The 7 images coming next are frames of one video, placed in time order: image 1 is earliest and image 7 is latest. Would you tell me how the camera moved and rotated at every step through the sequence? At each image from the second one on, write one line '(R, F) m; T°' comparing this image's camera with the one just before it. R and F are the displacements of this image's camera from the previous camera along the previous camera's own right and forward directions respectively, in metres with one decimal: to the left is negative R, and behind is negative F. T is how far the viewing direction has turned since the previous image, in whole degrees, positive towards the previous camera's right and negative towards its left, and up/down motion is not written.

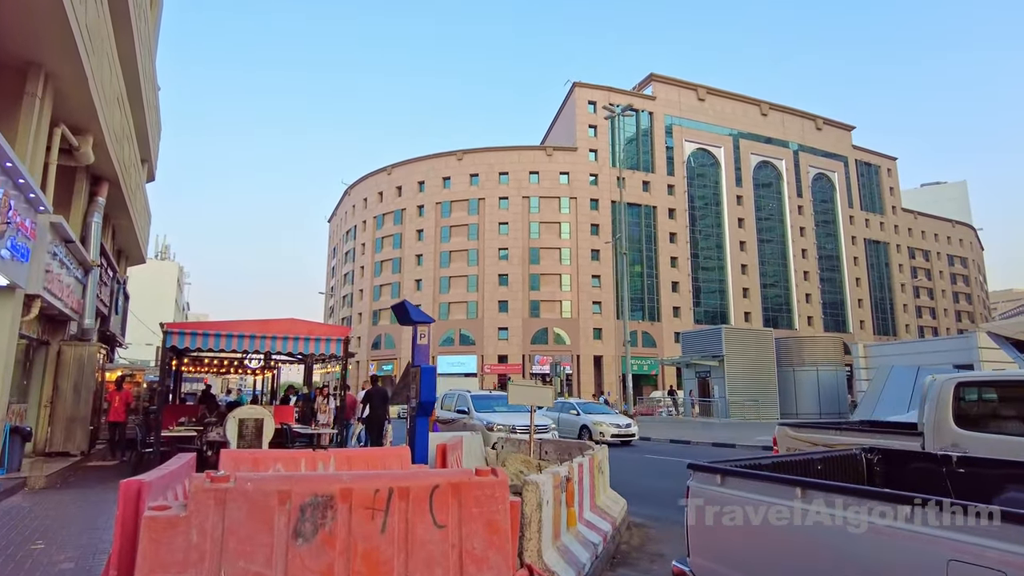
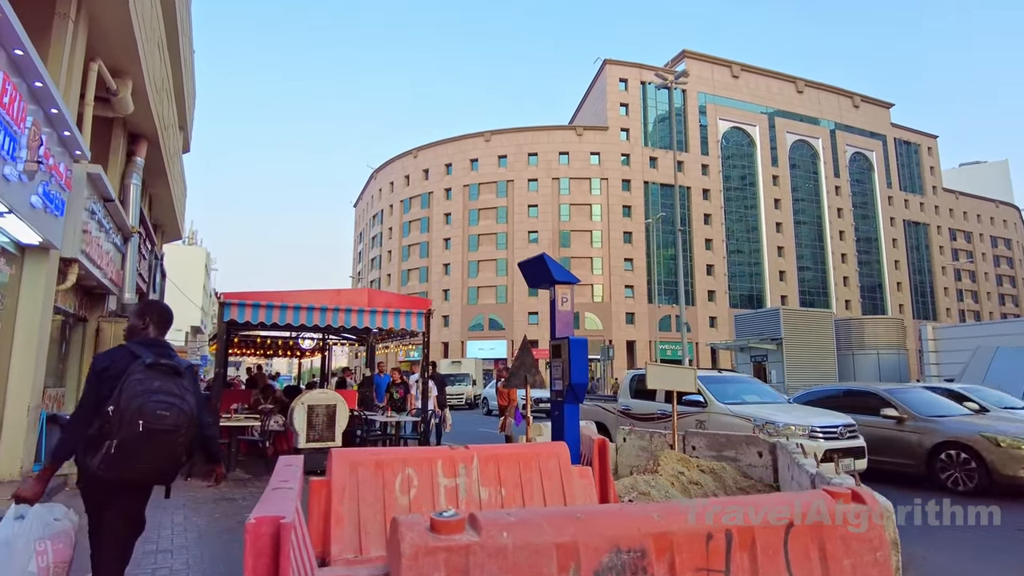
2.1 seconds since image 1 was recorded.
(-1.4, +1.8) m; -2°
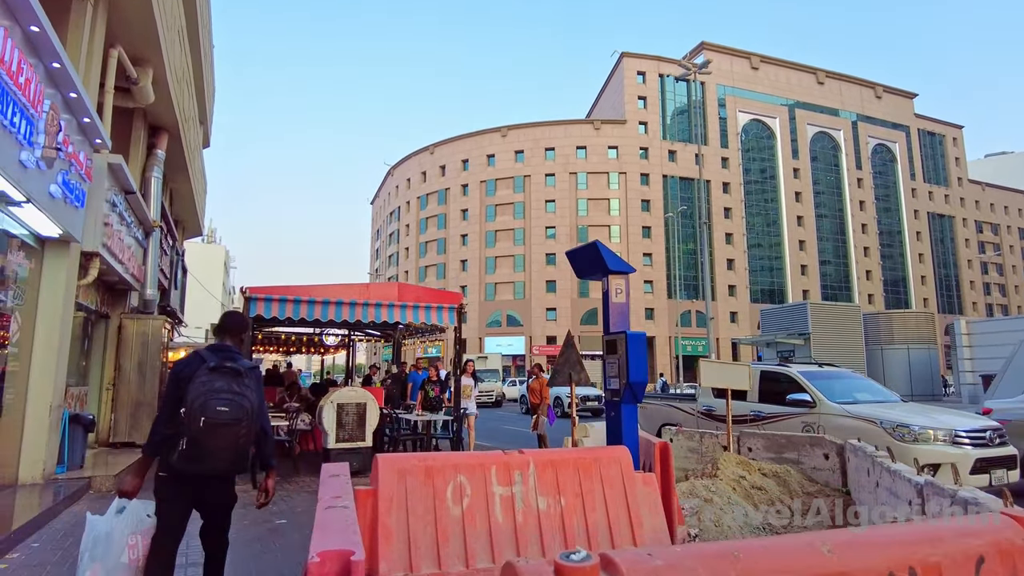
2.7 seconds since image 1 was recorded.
(-0.3, +0.5) m; -1°
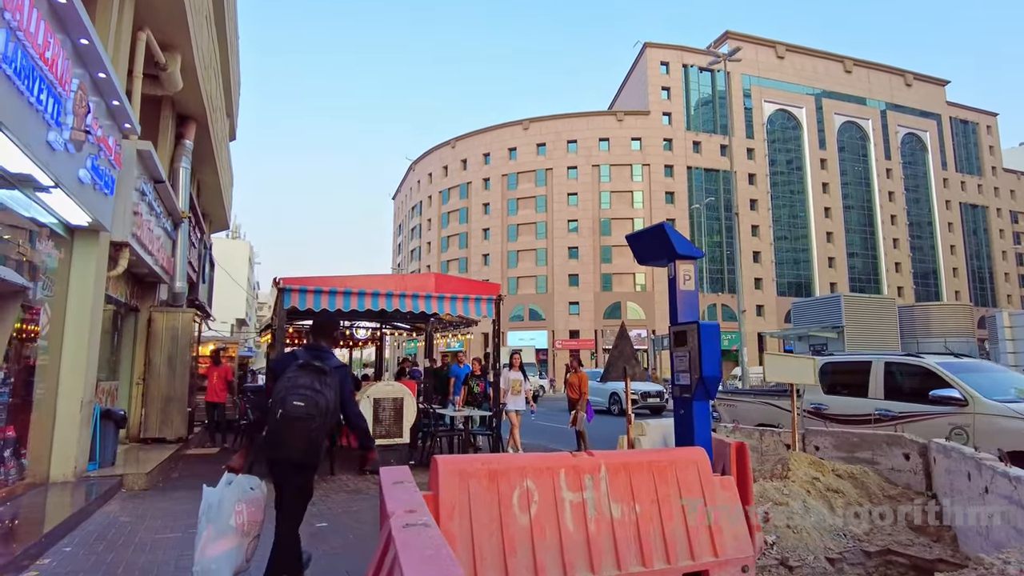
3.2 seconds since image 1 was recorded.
(-0.3, +0.4) m; -2°
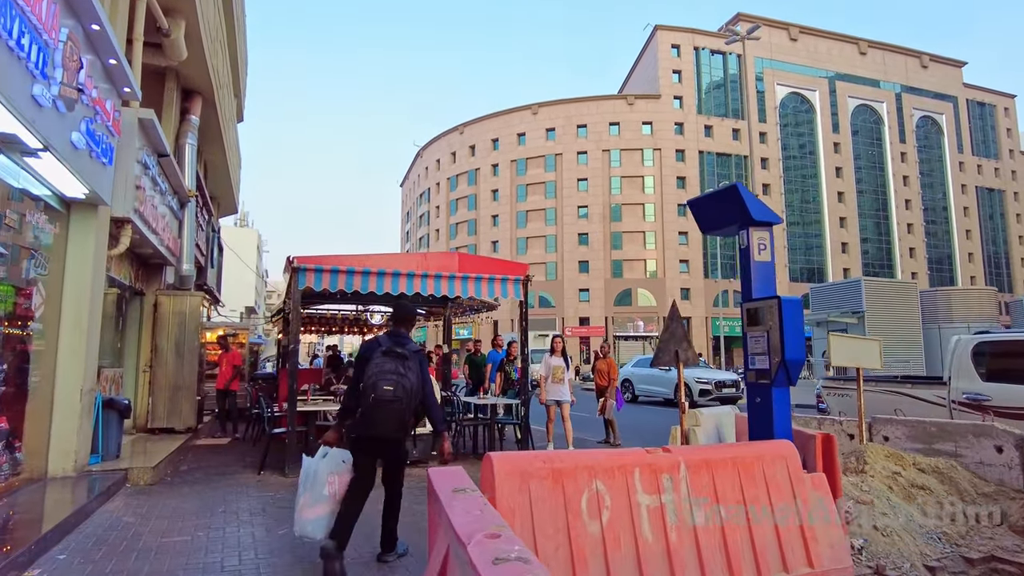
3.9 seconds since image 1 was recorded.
(-0.3, +0.6) m; -1°
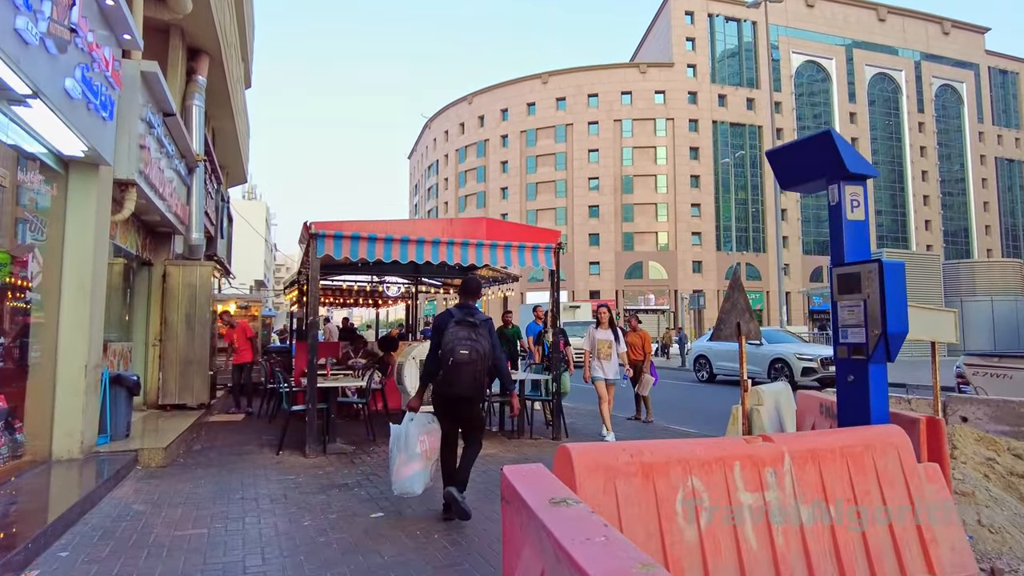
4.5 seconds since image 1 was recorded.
(-0.3, +0.6) m; -1°
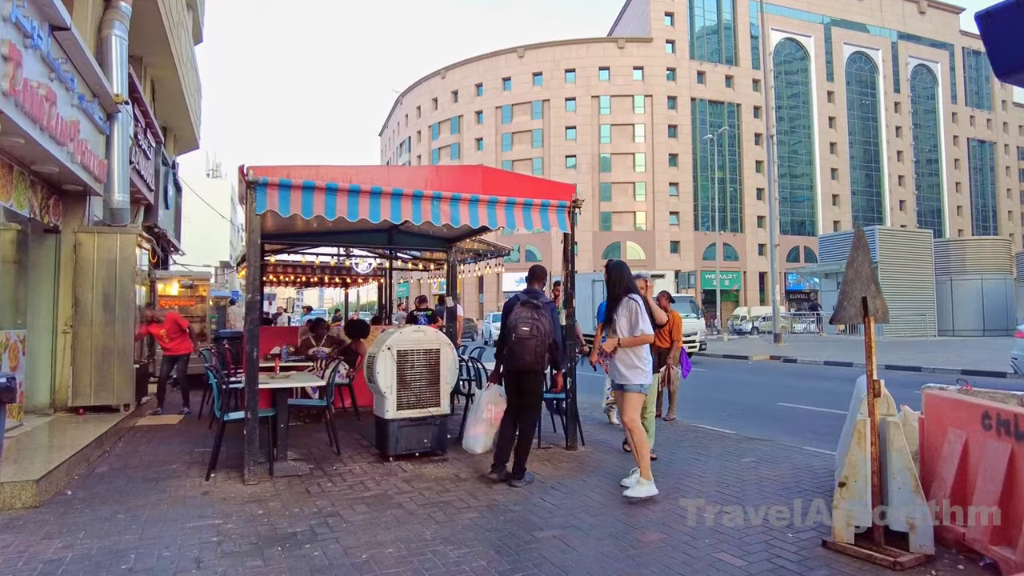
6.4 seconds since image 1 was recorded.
(-0.3, +1.8) m; +2°
